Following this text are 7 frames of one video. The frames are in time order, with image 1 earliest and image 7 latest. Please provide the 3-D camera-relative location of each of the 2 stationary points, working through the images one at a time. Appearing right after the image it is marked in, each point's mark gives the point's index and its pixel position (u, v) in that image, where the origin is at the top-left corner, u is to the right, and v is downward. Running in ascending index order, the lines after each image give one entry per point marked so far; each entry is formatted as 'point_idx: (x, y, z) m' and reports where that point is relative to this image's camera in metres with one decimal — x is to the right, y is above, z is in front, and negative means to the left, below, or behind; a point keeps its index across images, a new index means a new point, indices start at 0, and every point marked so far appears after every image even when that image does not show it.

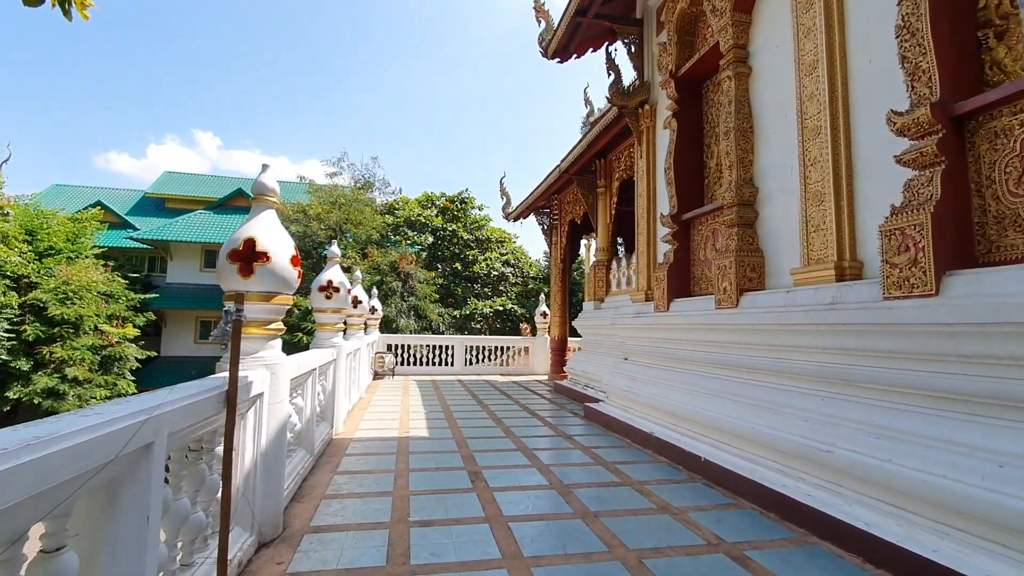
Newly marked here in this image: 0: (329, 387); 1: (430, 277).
0: (-1.5, -0.8, +4.2) m
1: (-2.0, +0.3, +12.8) m
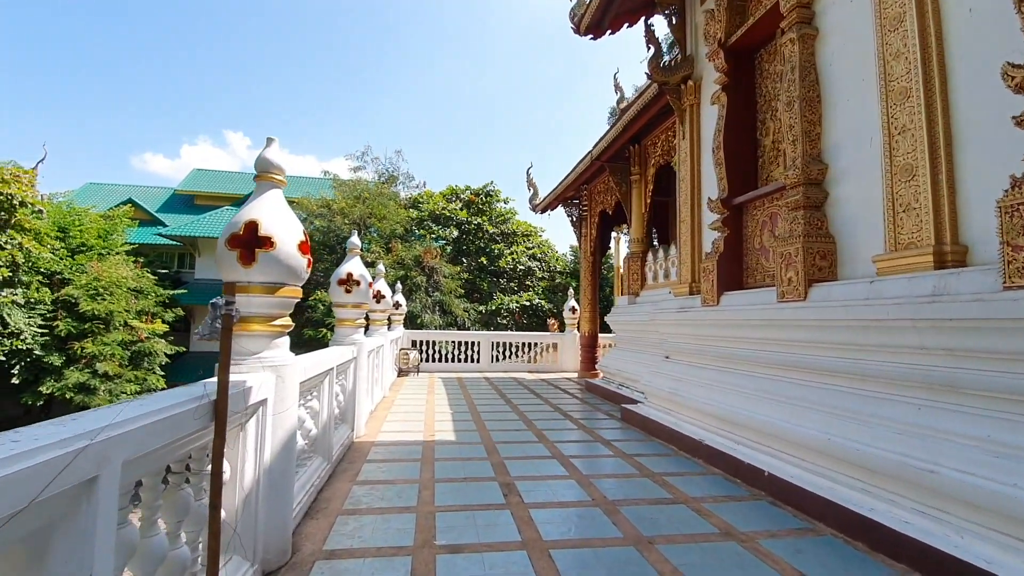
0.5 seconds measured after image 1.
0: (-1.2, -0.7, +4.0) m
1: (-1.3, +0.4, +12.5) m
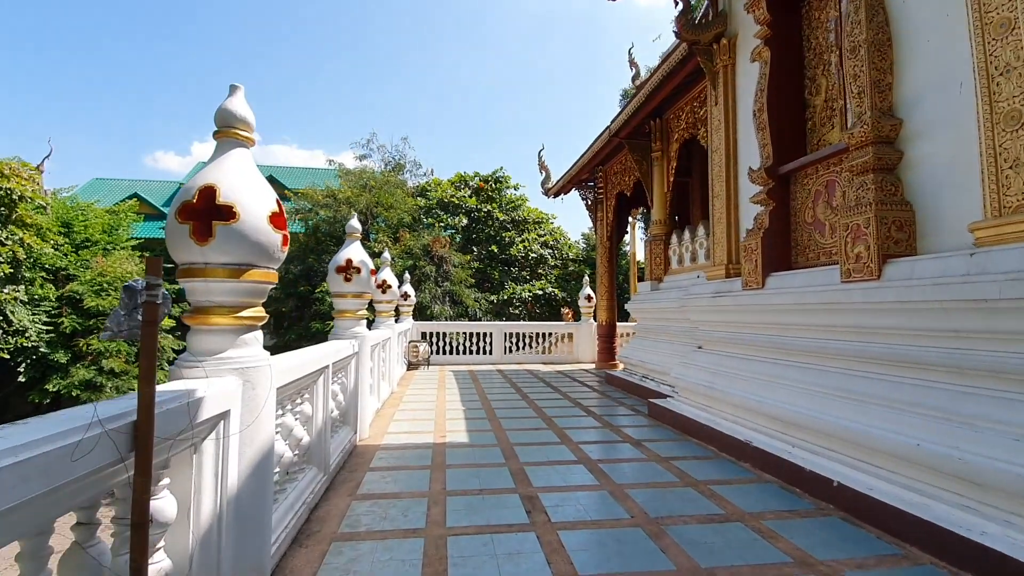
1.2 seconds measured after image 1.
0: (-1.1, -0.7, +3.6) m
1: (-1.1, +0.6, +12.1) m
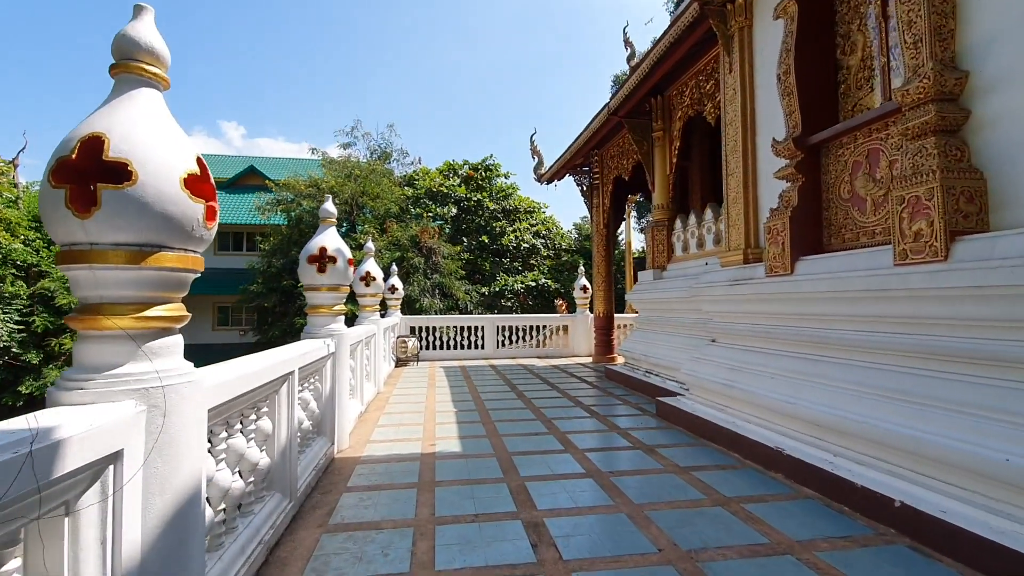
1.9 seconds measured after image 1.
0: (-1.1, -0.6, +3.1) m
1: (-1.3, +0.8, +11.7) m
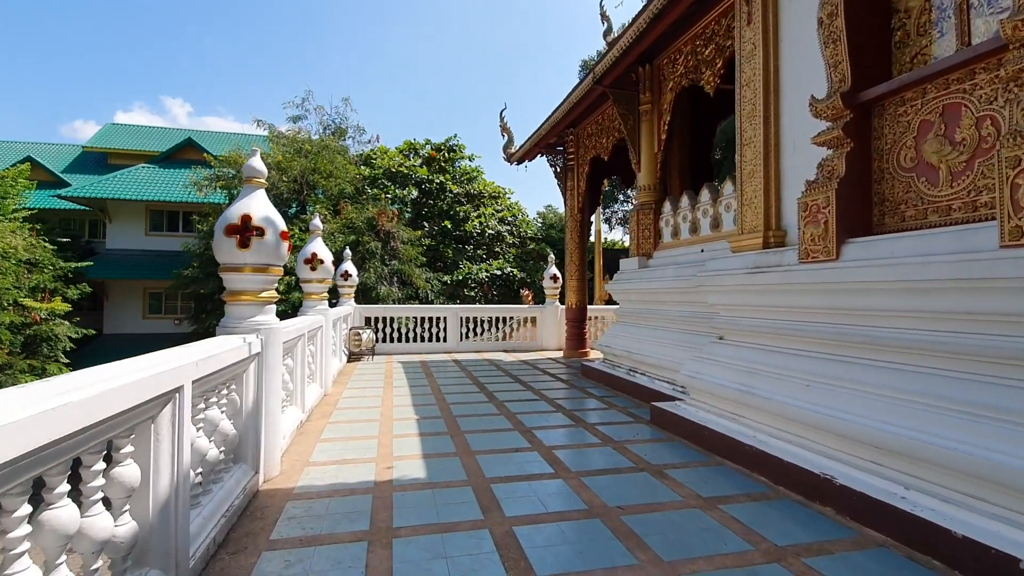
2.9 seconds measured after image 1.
0: (-1.2, -0.5, +2.4) m
1: (-2.0, +1.0, +10.9) m
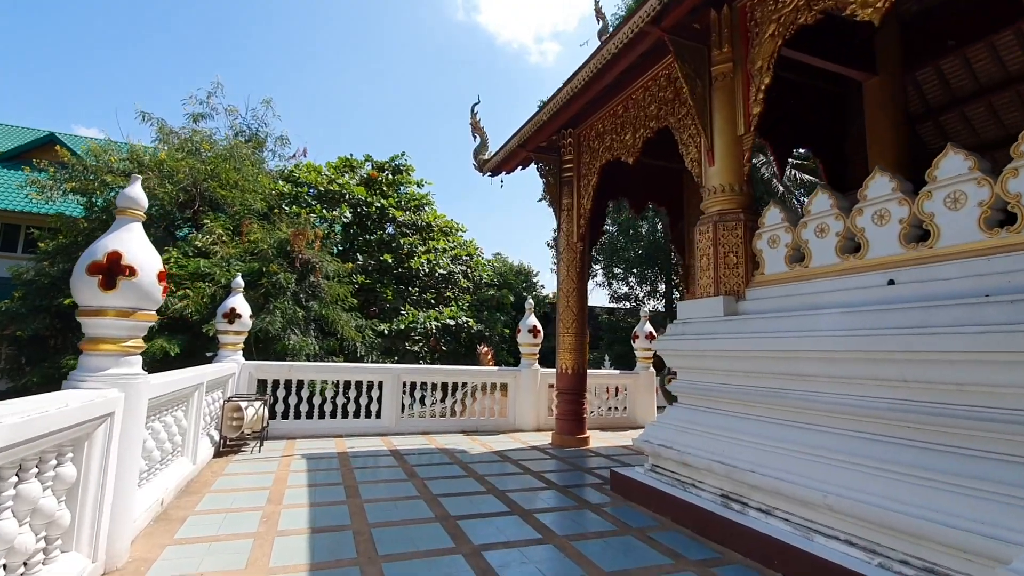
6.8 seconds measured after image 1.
0: (-0.8, -0.5, -0.1) m
1: (-2.7, +0.2, +8.4) m
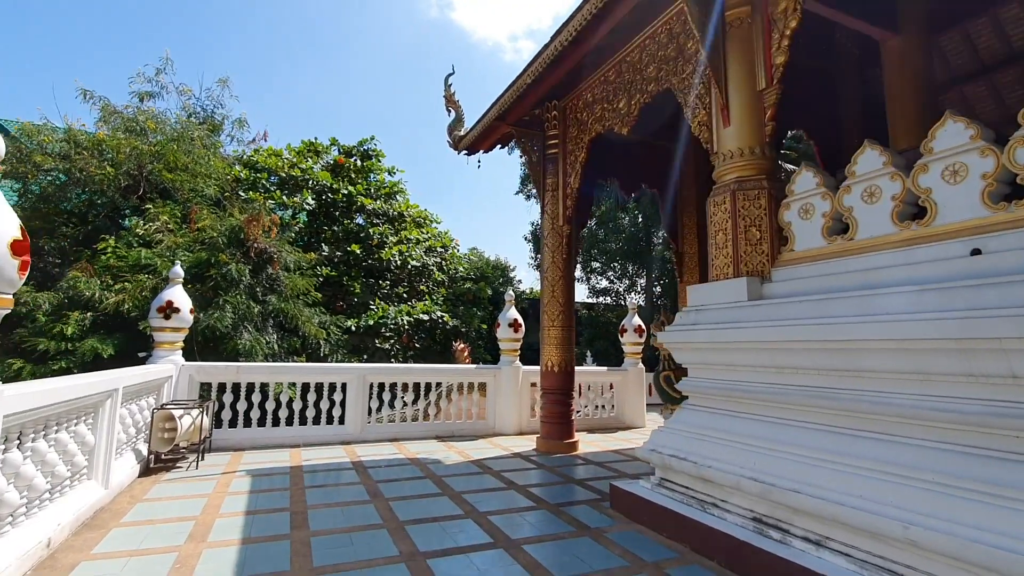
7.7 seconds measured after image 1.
0: (-0.8, -0.4, -0.6) m
1: (-3.0, +0.3, +7.7) m
